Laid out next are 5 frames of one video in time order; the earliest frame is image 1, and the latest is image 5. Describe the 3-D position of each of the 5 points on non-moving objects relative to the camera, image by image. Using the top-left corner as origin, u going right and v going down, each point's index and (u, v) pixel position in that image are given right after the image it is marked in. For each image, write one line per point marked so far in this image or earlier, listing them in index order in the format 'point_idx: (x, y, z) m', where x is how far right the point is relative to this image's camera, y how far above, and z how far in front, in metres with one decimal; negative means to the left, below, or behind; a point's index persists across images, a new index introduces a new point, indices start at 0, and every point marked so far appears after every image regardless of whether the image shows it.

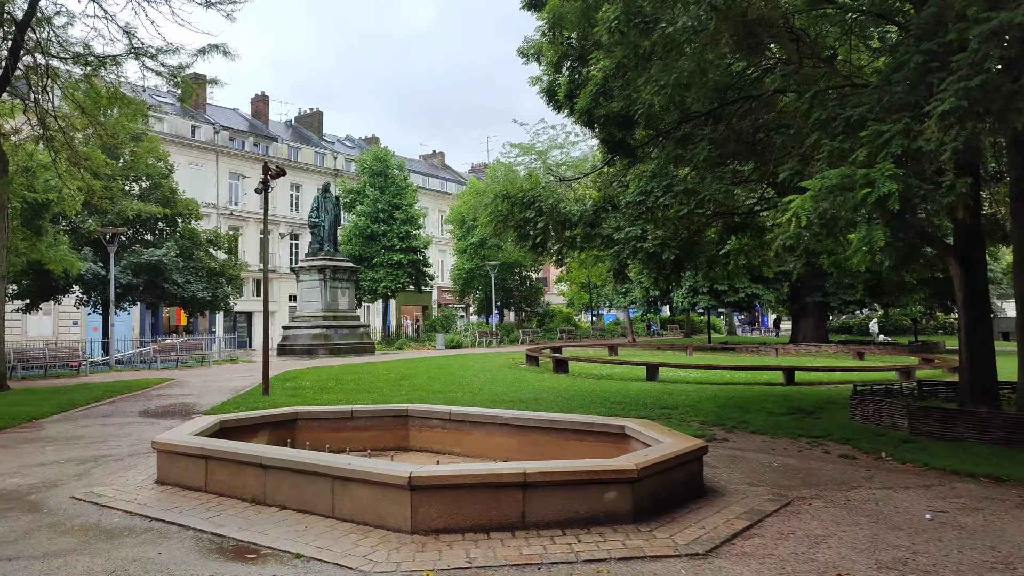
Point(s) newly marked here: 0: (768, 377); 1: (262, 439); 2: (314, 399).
0: (+5.1, -1.8, +14.9) m
1: (-2.5, -1.5, +7.6) m
2: (-3.4, -1.9, +12.9) m
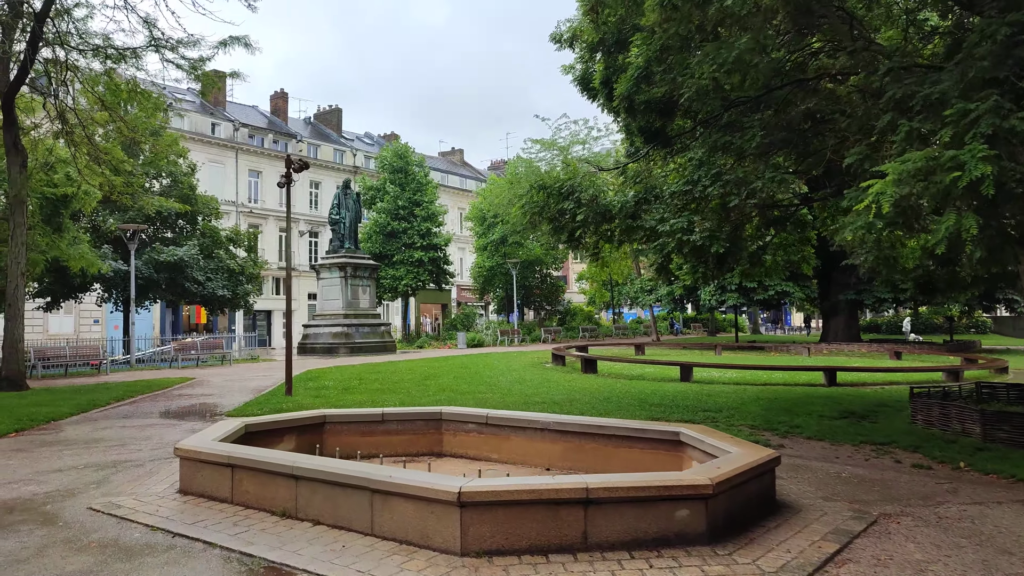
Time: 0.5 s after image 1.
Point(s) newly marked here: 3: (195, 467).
0: (+5.6, -1.7, +14.3) m
1: (-2.1, -1.5, +7.2) m
2: (-2.9, -1.8, +12.5) m
3: (-2.4, -1.3, +5.6) m
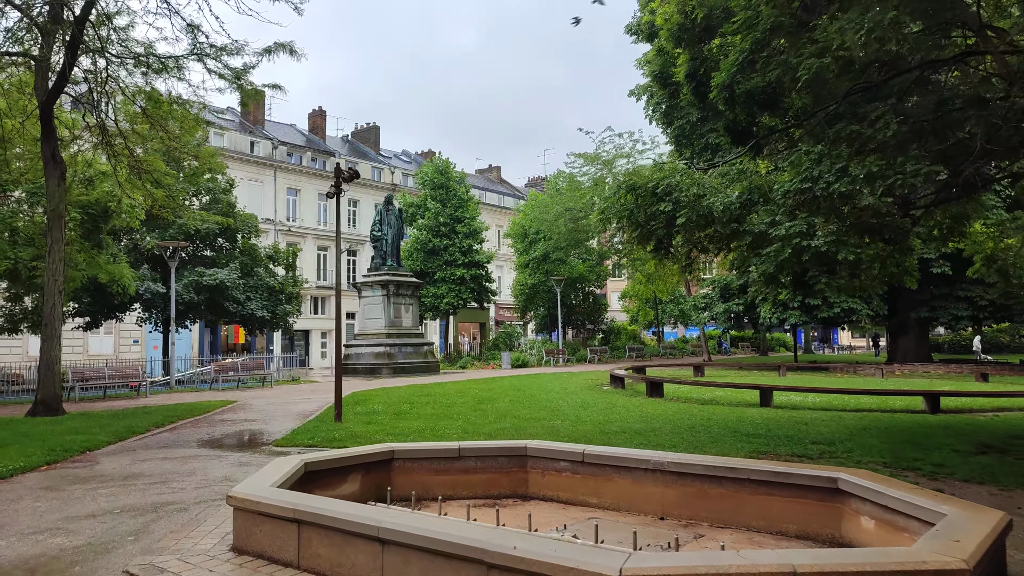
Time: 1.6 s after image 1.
0: (+6.8, -2.0, +13.0) m
1: (-1.3, -1.6, +6.2) m
2: (-1.8, -2.1, +11.5) m
3: (-1.6, -1.4, +4.6) m
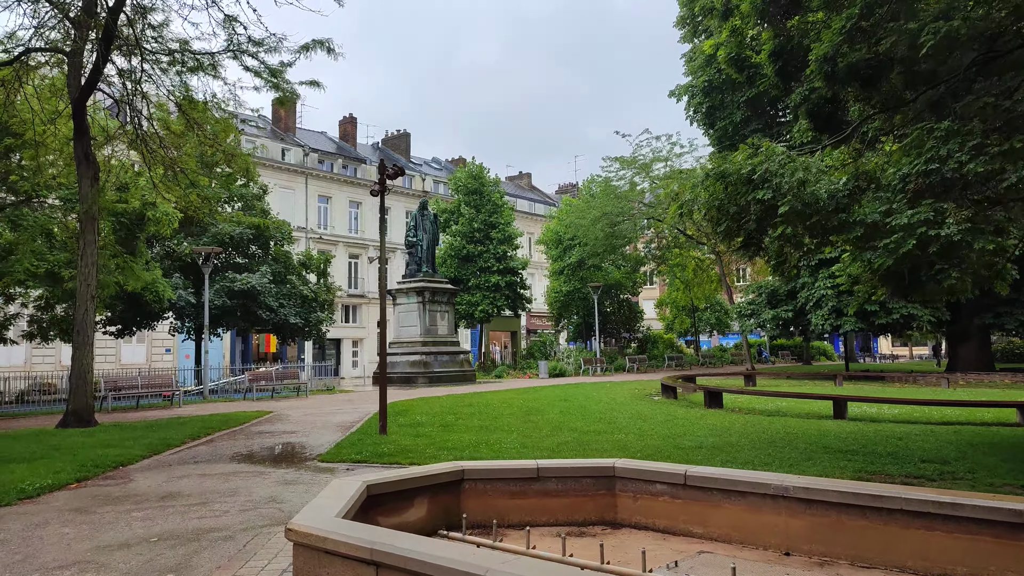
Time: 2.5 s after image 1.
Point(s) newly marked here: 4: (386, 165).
0: (+7.6, -2.0, +11.9) m
1: (-0.7, -1.6, +5.4) m
2: (-1.0, -2.1, +10.7) m
3: (-1.0, -1.4, +3.8) m
4: (-2.0, +2.0, +11.9) m
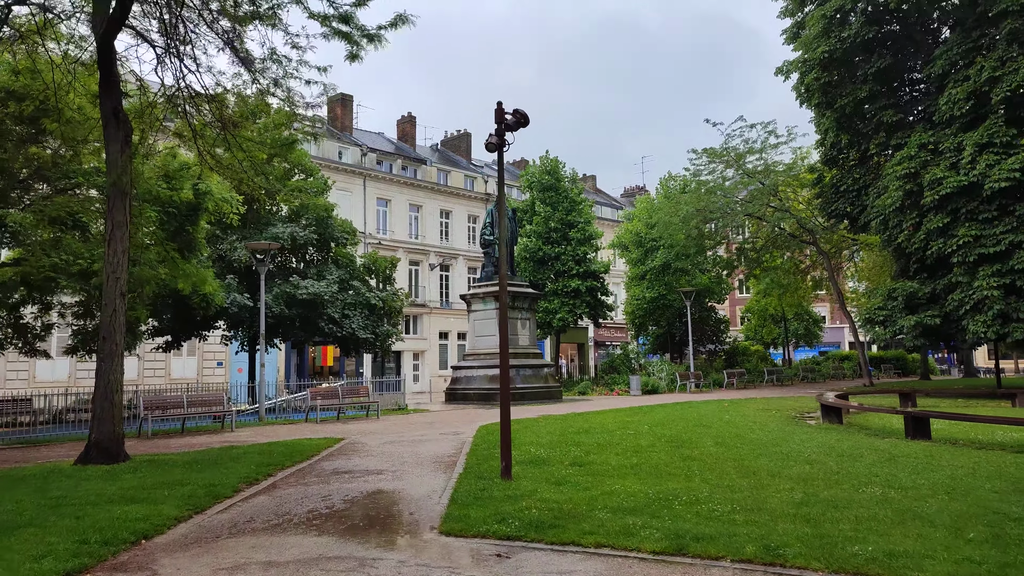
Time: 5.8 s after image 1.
0: (+9.5, -1.9, +8.2) m
1: (+0.9, -1.4, +2.2) m
2: (+0.9, -2.0, +7.5) m
3: (+0.4, -1.1, +0.7) m
4: (-0.1, +2.1, +8.9) m
